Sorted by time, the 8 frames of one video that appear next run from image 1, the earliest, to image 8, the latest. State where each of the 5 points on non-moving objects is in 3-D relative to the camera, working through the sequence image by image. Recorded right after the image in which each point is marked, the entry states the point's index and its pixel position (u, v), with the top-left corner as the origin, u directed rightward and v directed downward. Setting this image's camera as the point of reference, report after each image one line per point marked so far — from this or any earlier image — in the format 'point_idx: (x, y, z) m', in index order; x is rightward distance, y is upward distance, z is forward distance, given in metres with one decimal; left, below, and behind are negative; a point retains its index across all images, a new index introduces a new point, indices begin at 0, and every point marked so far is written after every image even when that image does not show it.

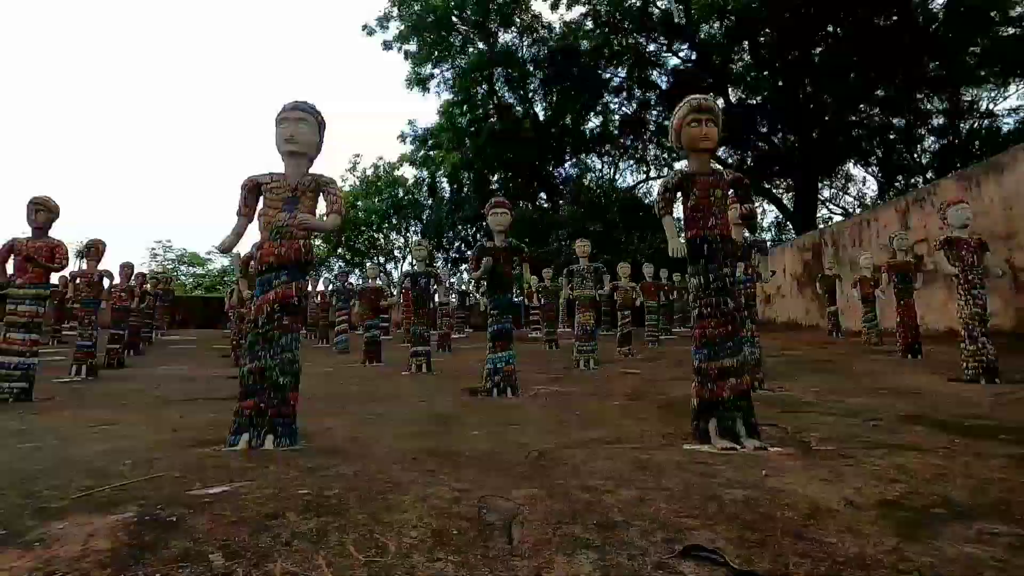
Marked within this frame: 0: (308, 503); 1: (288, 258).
0: (-0.8, -0.9, +2.1) m
1: (-1.6, +0.2, +3.8) m
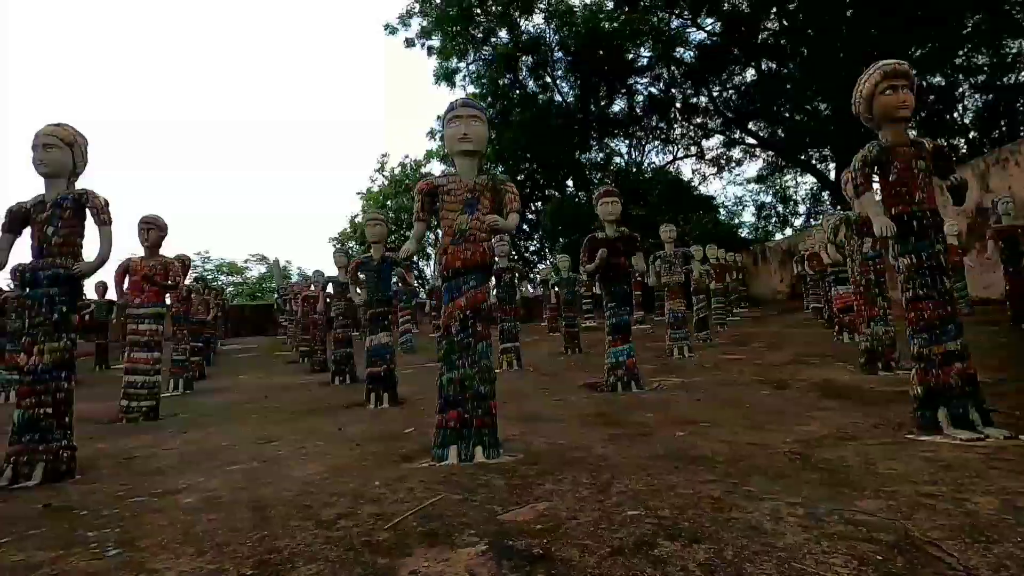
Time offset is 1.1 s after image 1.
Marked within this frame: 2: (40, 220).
0: (+0.6, -0.9, +1.9) m
1: (-0.3, +0.2, +3.7) m
2: (-3.5, +0.5, +3.9) m
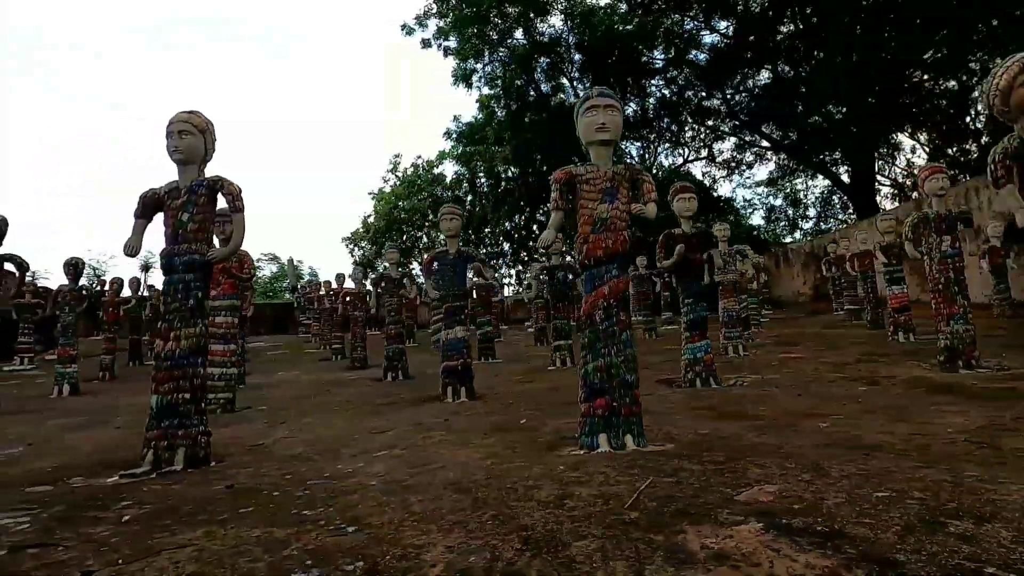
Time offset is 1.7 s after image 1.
0: (+1.5, -0.8, +1.9) m
1: (+0.7, +0.3, +3.7) m
2: (-2.5, +0.6, +3.9) m
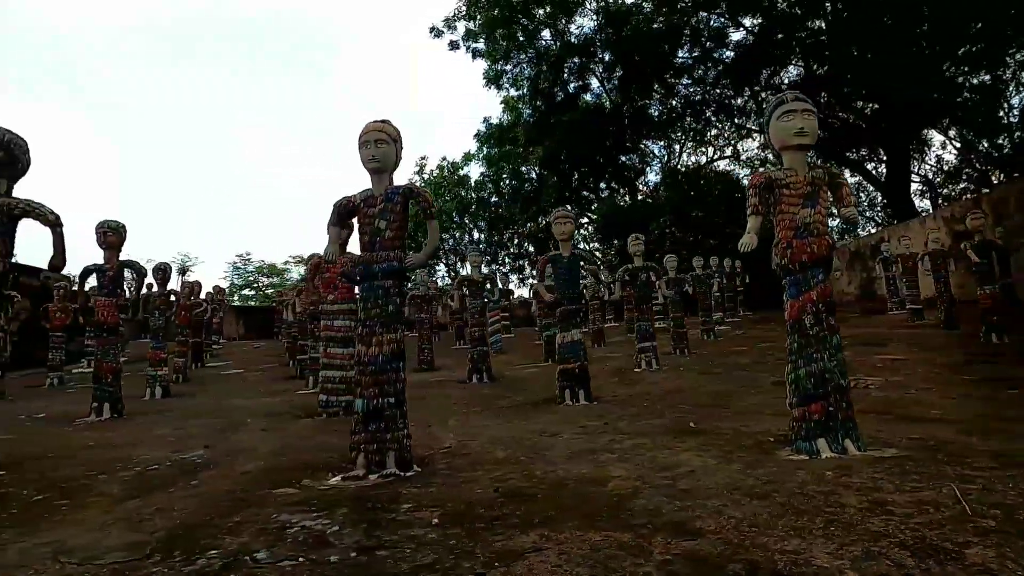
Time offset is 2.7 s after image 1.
0: (+2.9, -0.8, +1.9) m
1: (+2.2, +0.2, +3.7) m
2: (-1.1, +0.6, +4.0) m
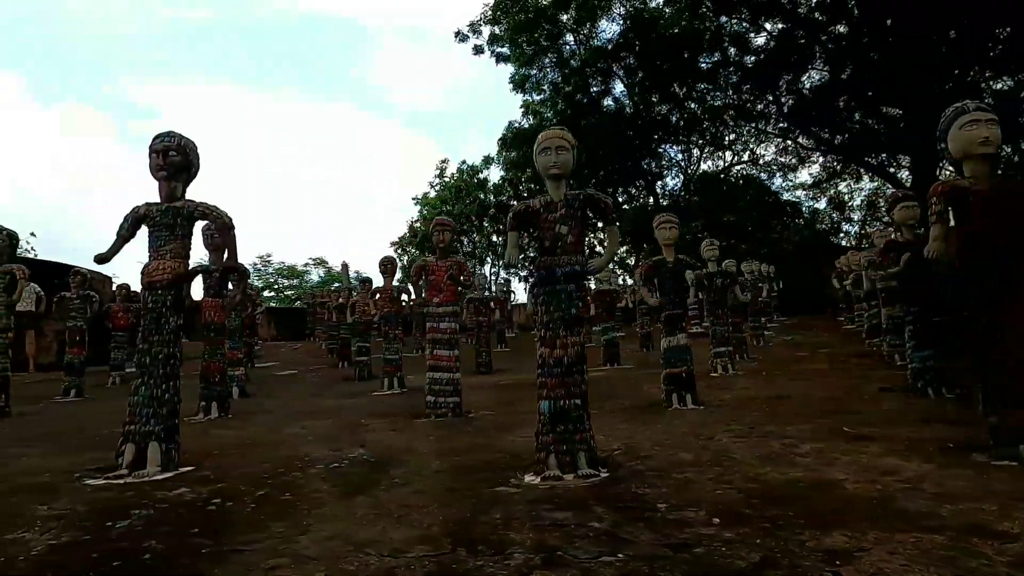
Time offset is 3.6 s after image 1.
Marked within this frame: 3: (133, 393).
0: (+4.2, -0.9, +1.9) m
1: (+3.5, +0.2, +3.7) m
2: (+0.3, +0.5, +4.1) m
3: (-3.0, -0.8, +4.2) m
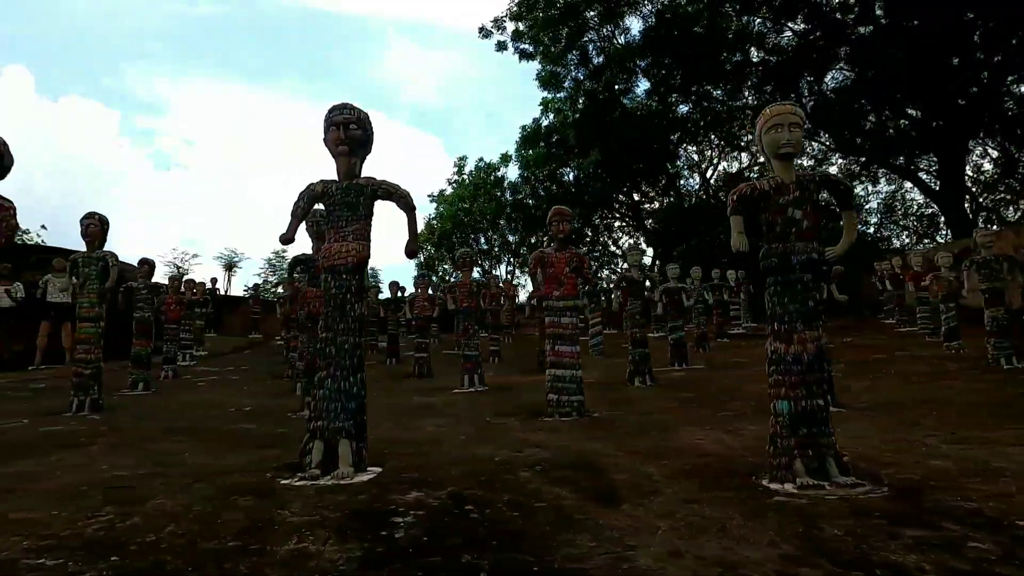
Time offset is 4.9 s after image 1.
0: (+5.8, -0.9, +1.6) m
1: (+5.1, +0.2, +3.4) m
2: (+1.9, +0.6, +3.8) m
3: (-1.4, -0.7, +3.9) m
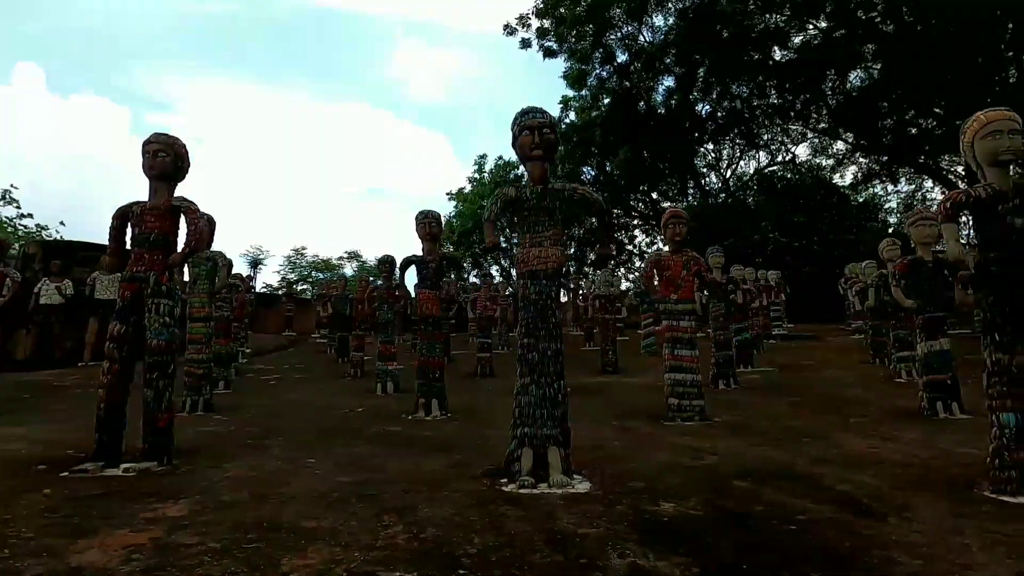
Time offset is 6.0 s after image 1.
0: (+7.3, -0.9, +1.5) m
1: (+6.6, +0.1, +3.3) m
2: (+3.4, +0.5, +3.7) m
3: (+0.1, -0.8, +3.8) m
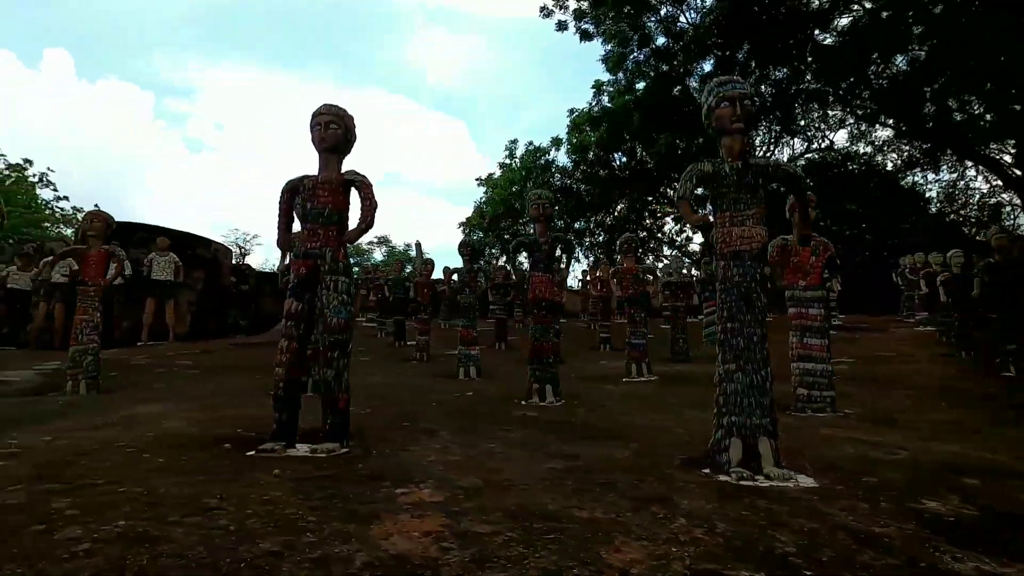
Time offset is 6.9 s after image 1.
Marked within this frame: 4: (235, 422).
0: (+8.6, -1.0, +1.0) m
1: (+8.0, +0.1, +2.8) m
2: (+4.8, +0.6, +3.3) m
3: (+1.5, -0.6, +3.6) m
4: (-2.4, -1.2, +4.7) m
